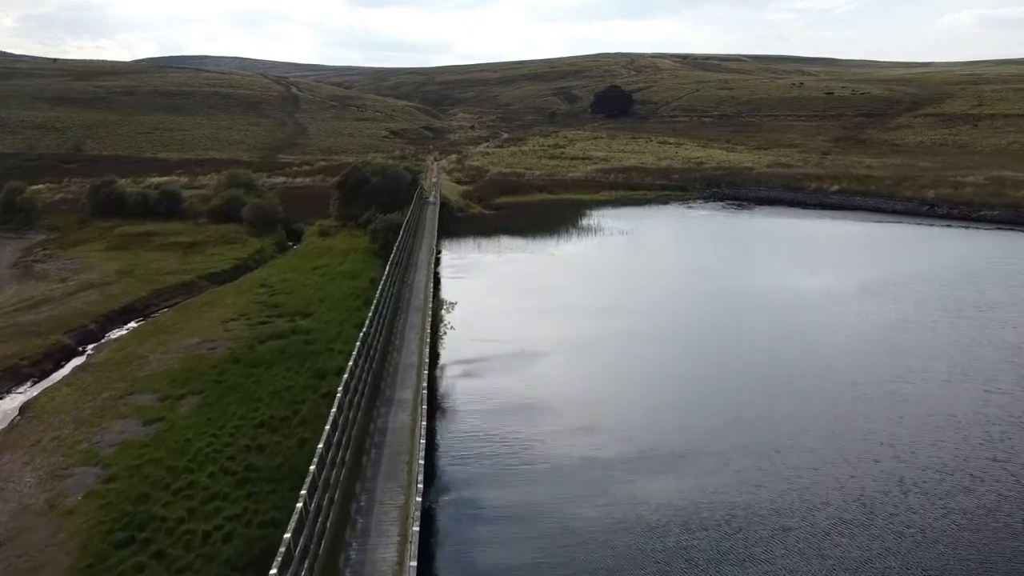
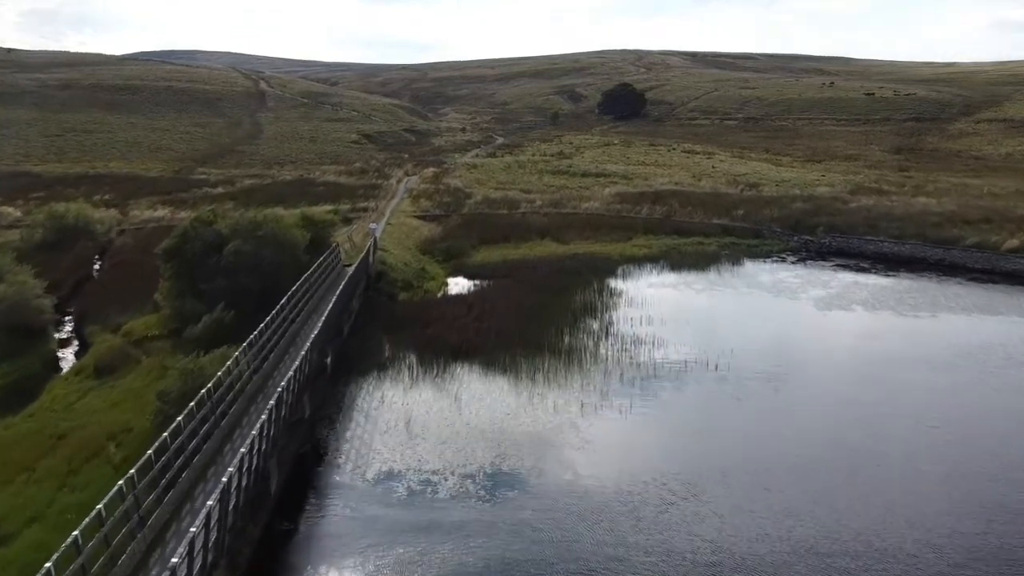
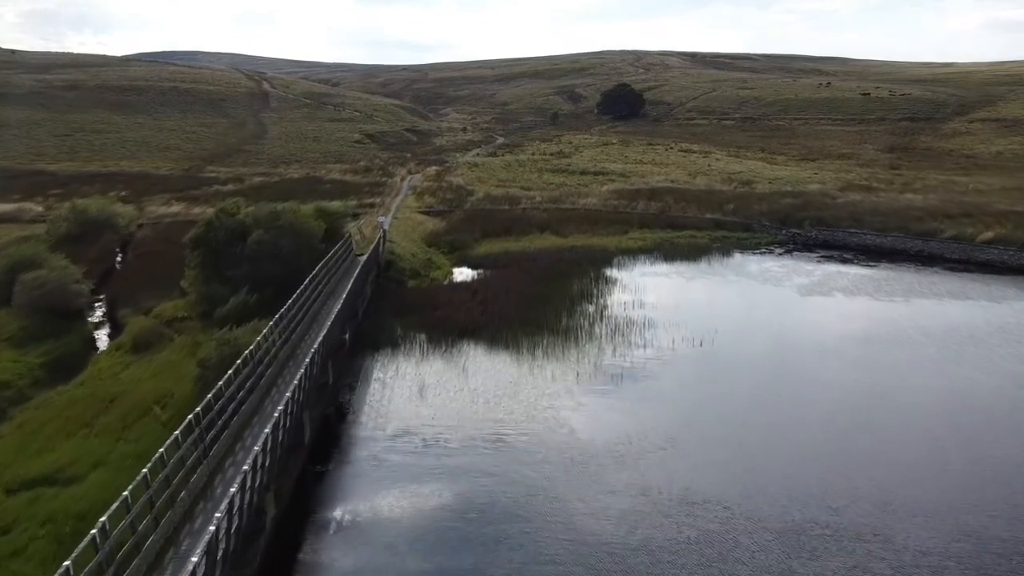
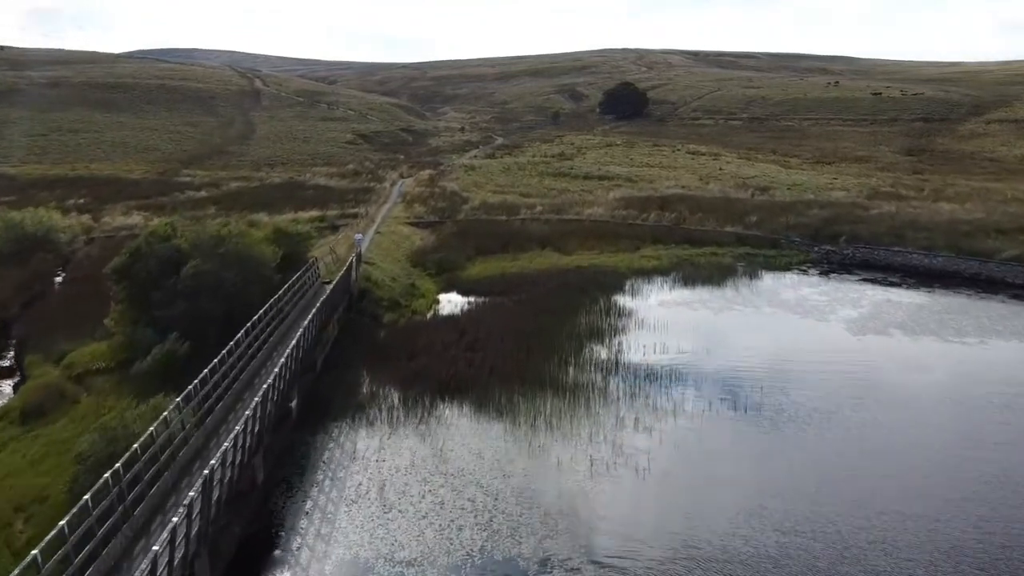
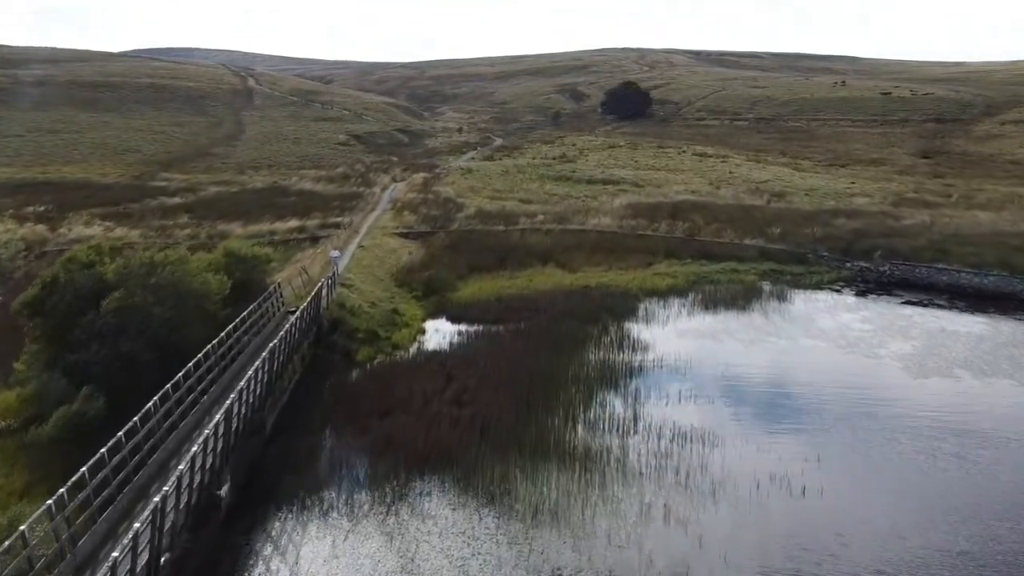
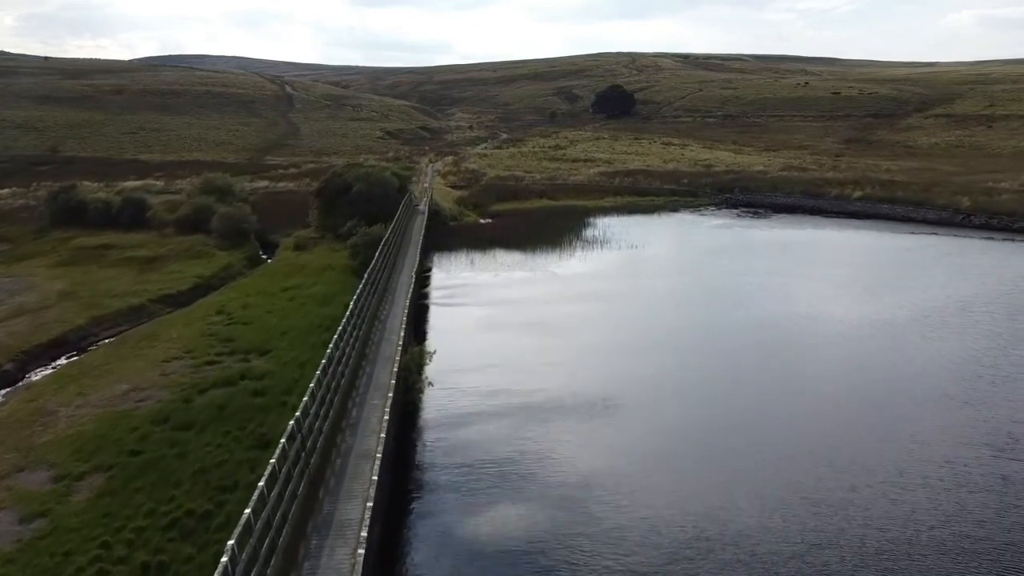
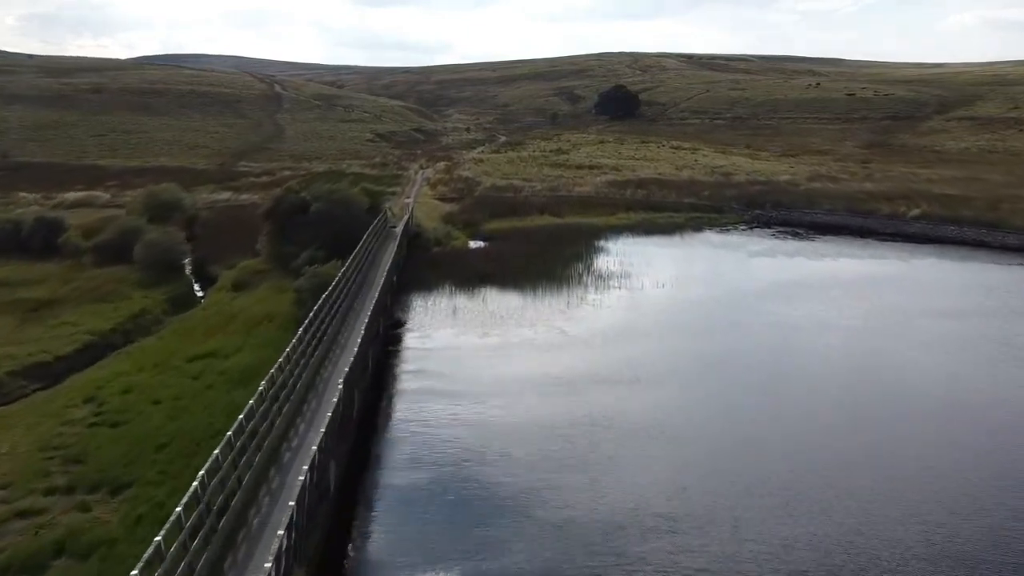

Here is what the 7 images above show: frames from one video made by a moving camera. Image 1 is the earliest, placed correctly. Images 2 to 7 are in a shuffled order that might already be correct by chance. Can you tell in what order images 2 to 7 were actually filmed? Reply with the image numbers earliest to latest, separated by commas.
6, 7, 3, 2, 4, 5
